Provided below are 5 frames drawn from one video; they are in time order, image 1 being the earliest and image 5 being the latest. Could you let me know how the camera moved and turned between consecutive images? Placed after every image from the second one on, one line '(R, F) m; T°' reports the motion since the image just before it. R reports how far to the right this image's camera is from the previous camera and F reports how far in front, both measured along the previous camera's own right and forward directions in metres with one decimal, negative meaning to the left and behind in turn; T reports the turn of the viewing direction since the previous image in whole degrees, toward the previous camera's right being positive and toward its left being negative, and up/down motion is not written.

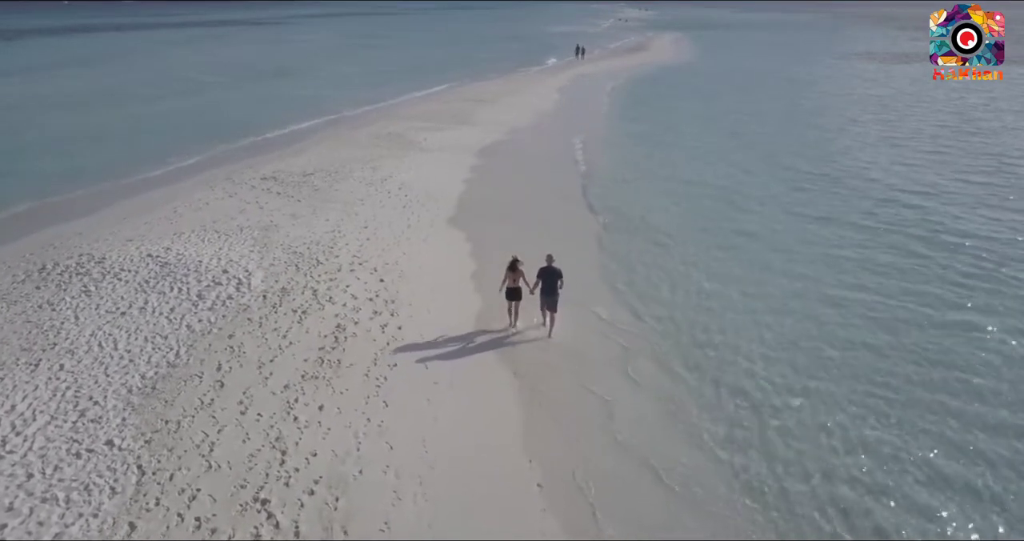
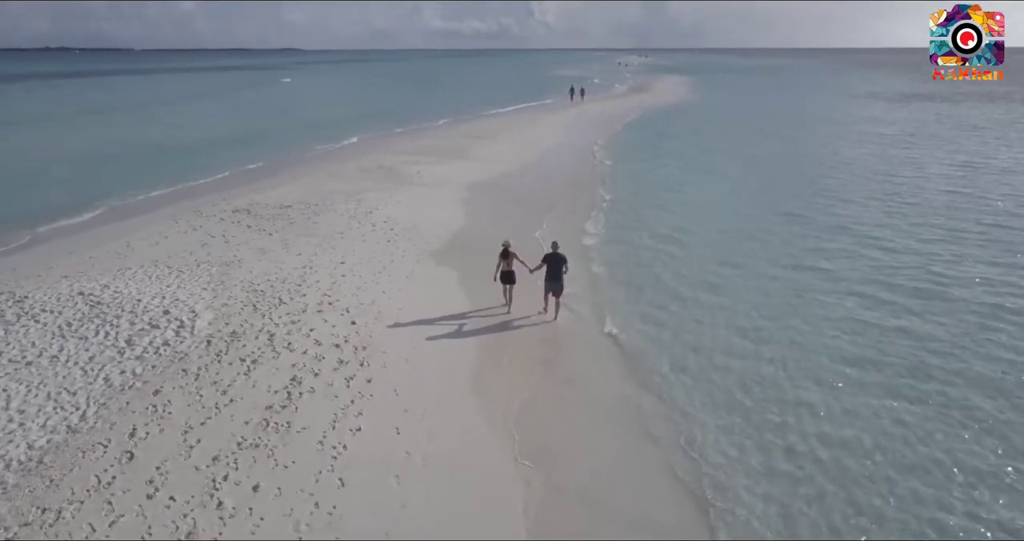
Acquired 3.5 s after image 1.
(+0.1, +2.1) m; 0°
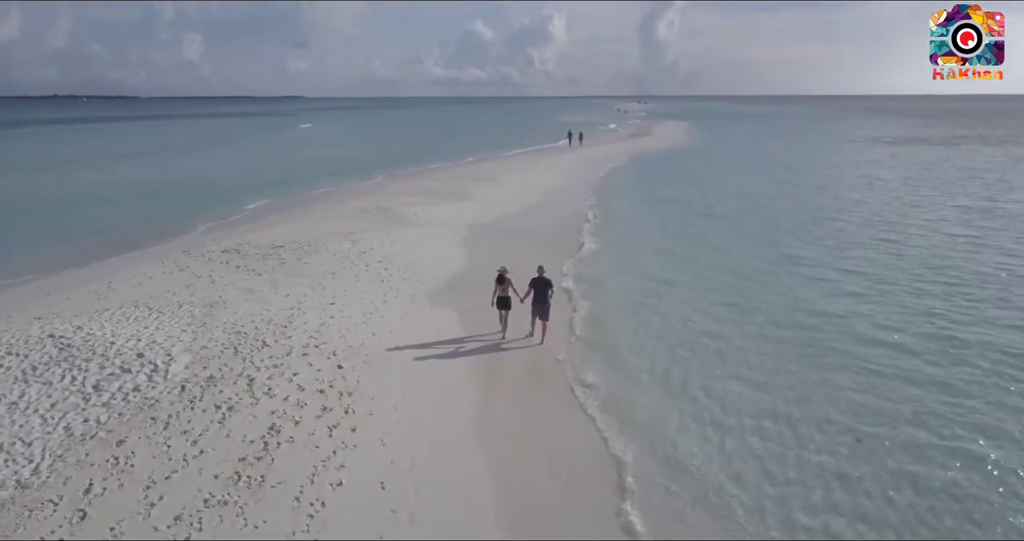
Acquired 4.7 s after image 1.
(0.0, +0.7) m; 0°
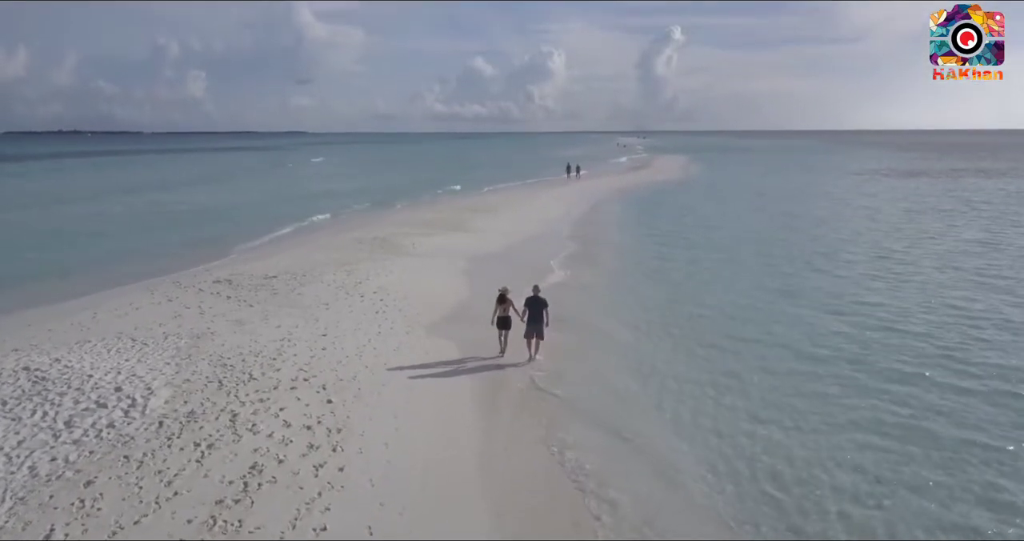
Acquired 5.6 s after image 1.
(0.0, +0.5) m; 0°
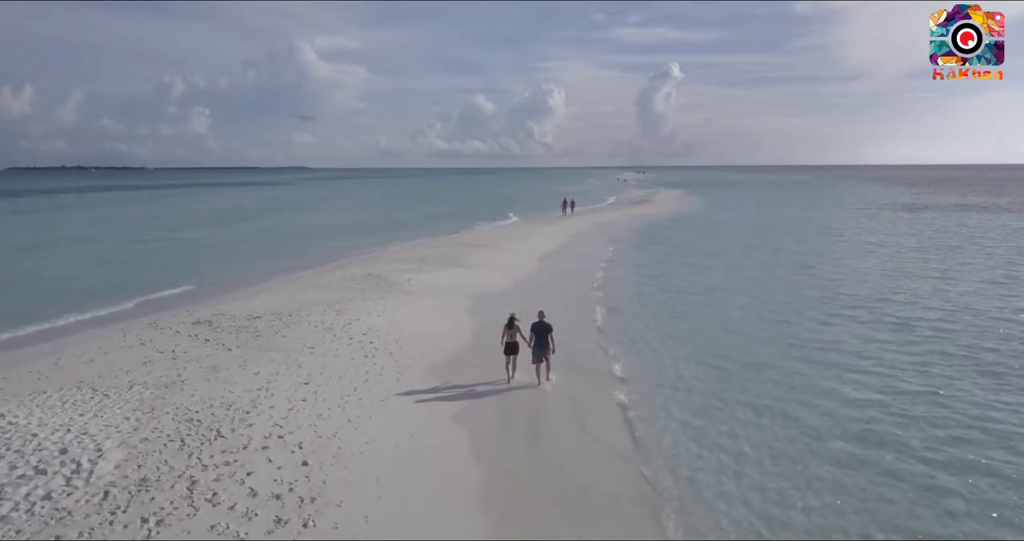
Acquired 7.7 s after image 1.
(0.0, +1.1) m; 0°
